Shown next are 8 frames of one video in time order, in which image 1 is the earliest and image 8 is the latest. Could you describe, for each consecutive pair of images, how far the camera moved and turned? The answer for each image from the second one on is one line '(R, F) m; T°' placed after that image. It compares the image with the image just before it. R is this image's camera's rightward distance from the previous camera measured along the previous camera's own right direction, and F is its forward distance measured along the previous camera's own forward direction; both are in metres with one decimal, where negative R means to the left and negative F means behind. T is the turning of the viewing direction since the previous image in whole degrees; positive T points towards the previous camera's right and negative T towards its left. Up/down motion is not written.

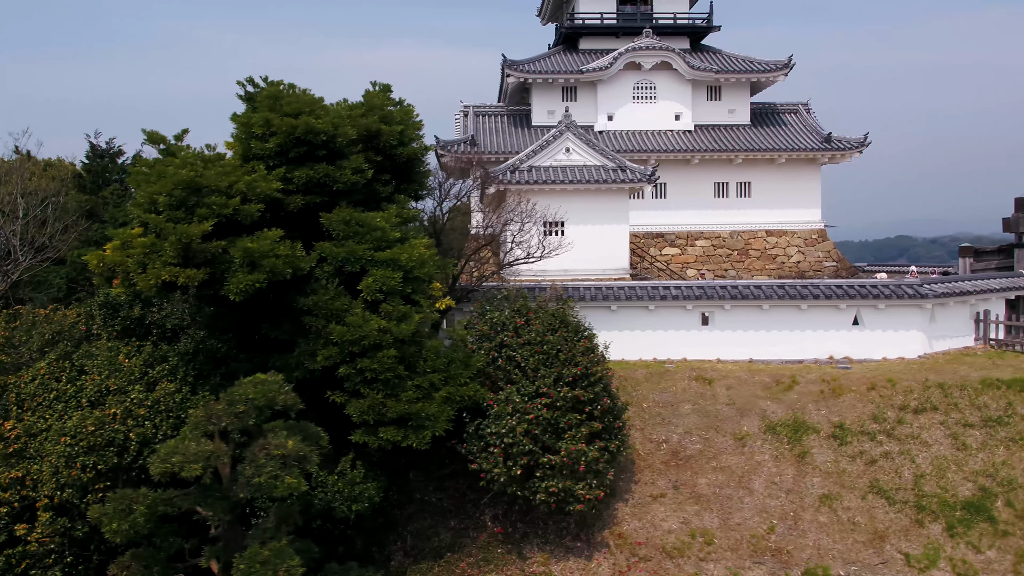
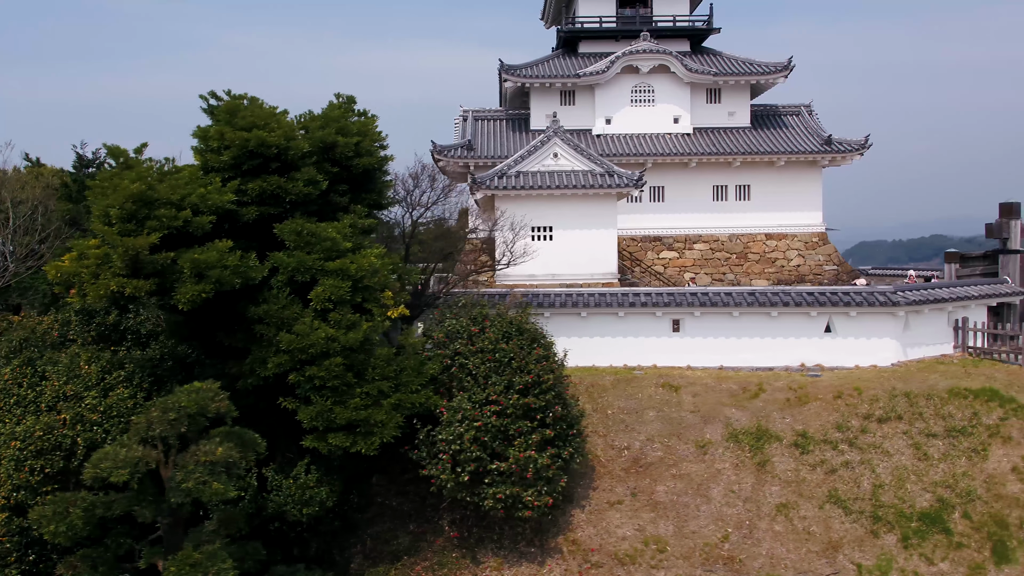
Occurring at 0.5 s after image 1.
(+1.0, -0.1) m; -2°
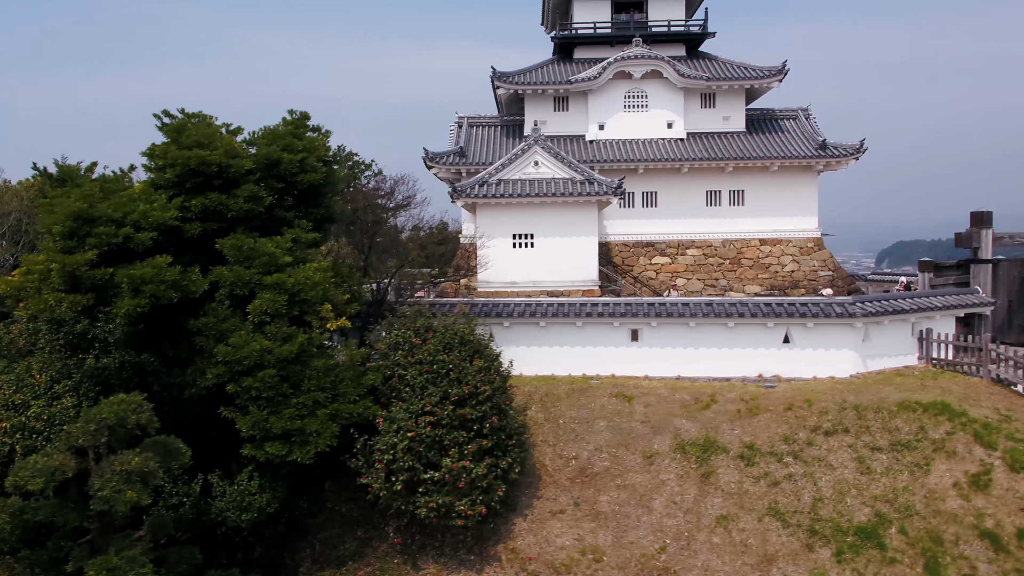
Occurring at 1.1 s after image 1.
(+1.3, -0.2) m; -2°
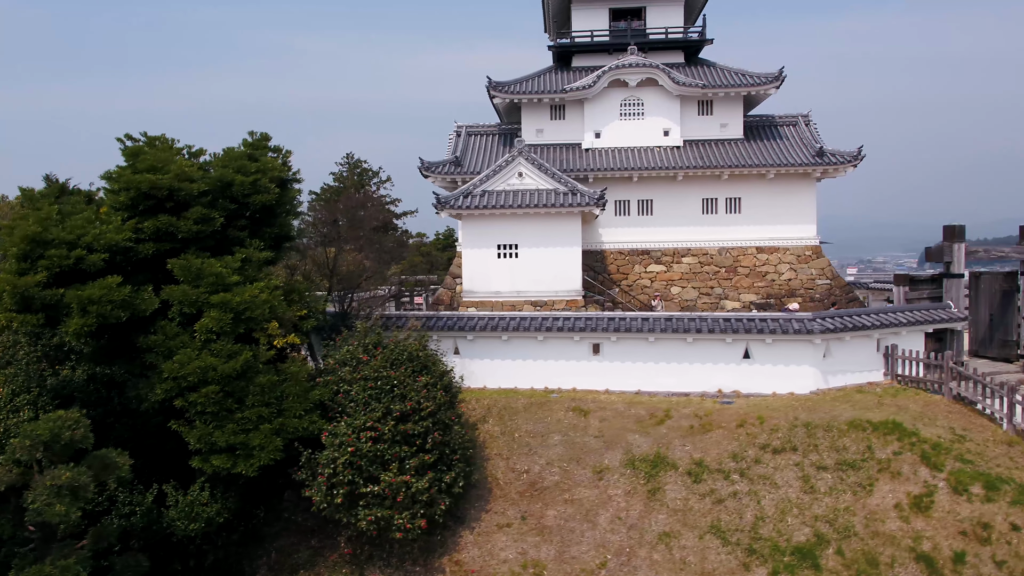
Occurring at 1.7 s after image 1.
(+1.3, -0.2) m; -3°
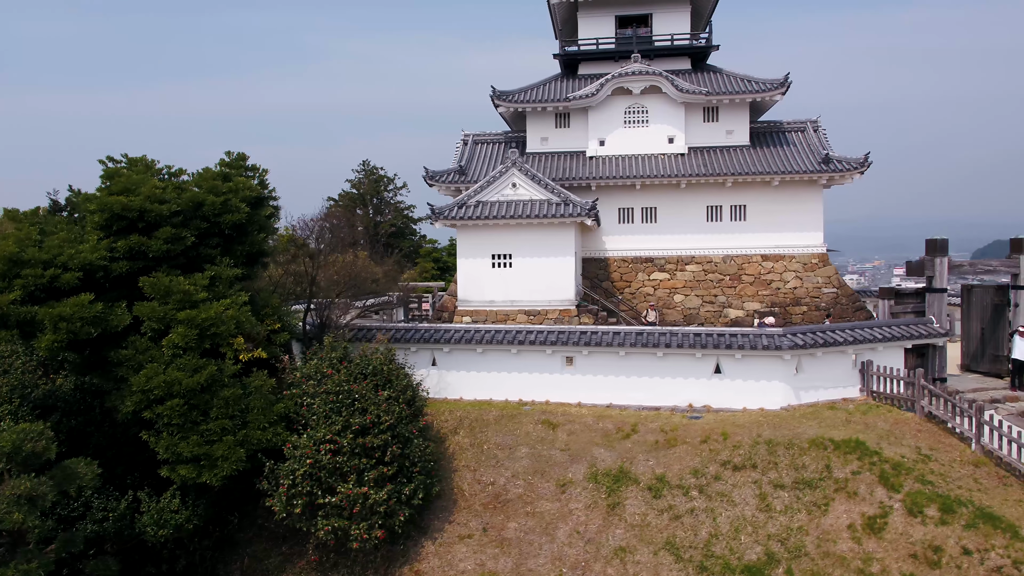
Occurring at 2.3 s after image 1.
(+1.2, -0.2) m; -3°
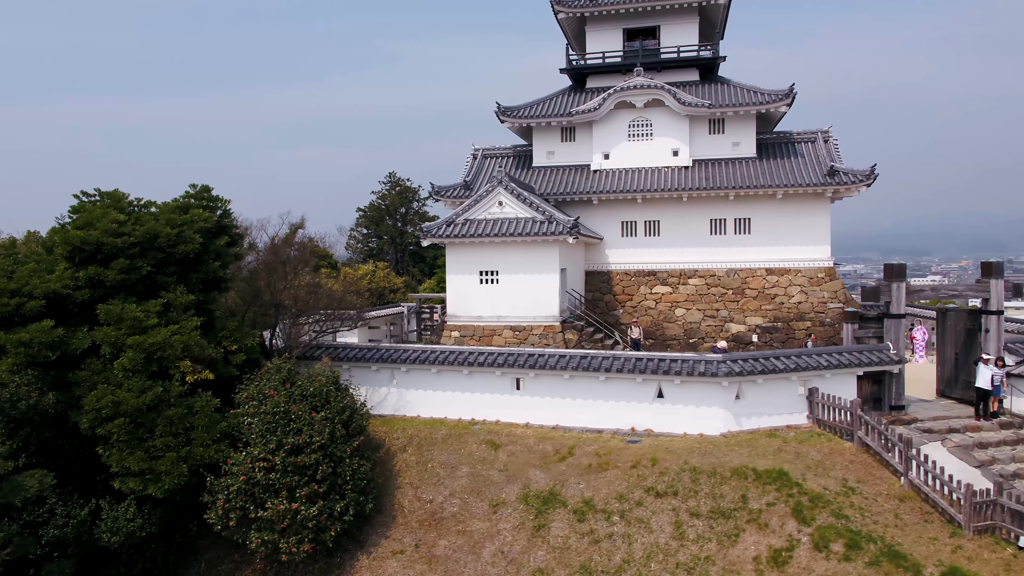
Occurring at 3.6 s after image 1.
(+2.2, -0.3) m; -5°
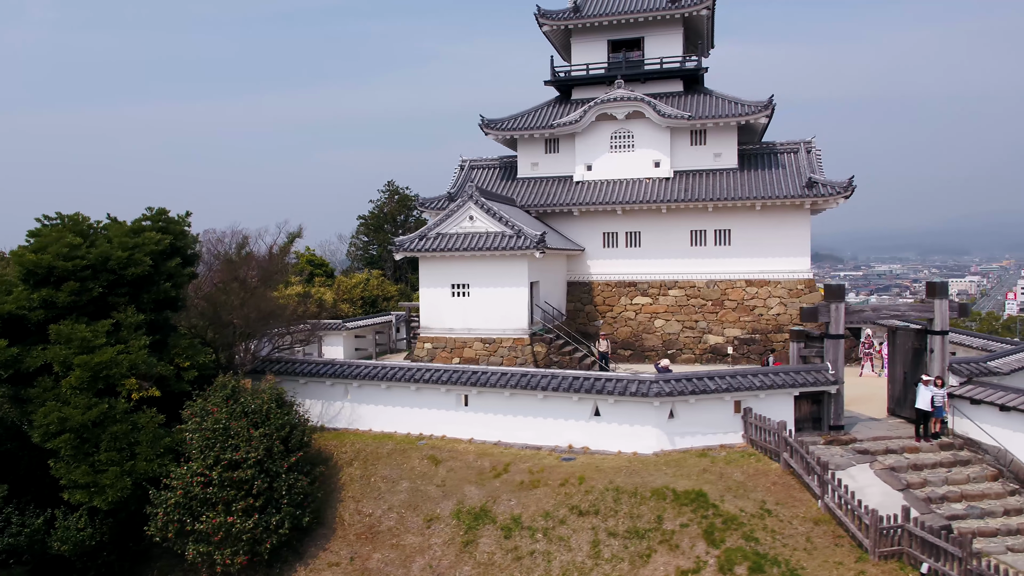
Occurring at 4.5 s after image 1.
(+1.7, -0.3) m; -2°
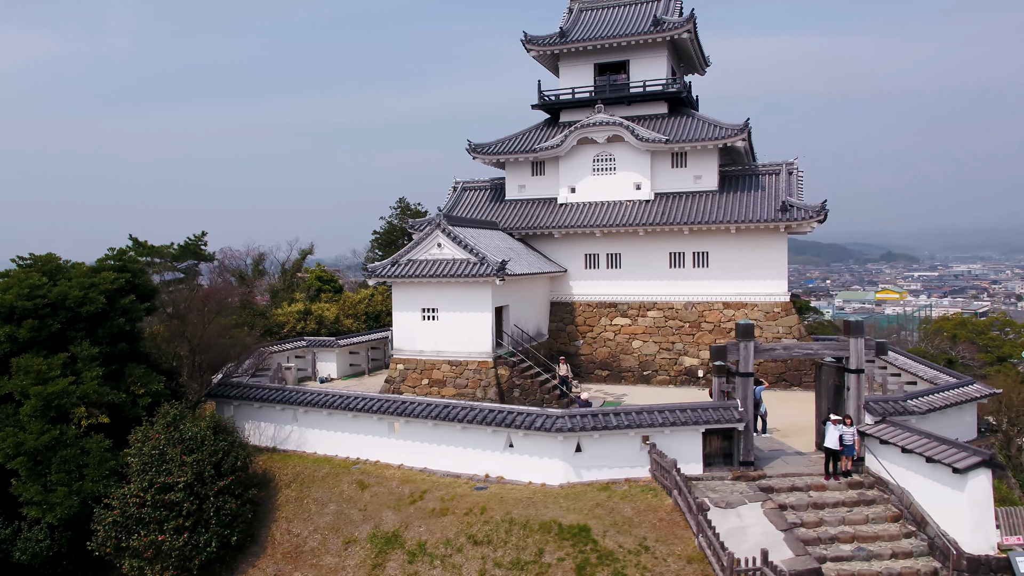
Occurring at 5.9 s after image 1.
(+2.8, -0.6) m; -5°
